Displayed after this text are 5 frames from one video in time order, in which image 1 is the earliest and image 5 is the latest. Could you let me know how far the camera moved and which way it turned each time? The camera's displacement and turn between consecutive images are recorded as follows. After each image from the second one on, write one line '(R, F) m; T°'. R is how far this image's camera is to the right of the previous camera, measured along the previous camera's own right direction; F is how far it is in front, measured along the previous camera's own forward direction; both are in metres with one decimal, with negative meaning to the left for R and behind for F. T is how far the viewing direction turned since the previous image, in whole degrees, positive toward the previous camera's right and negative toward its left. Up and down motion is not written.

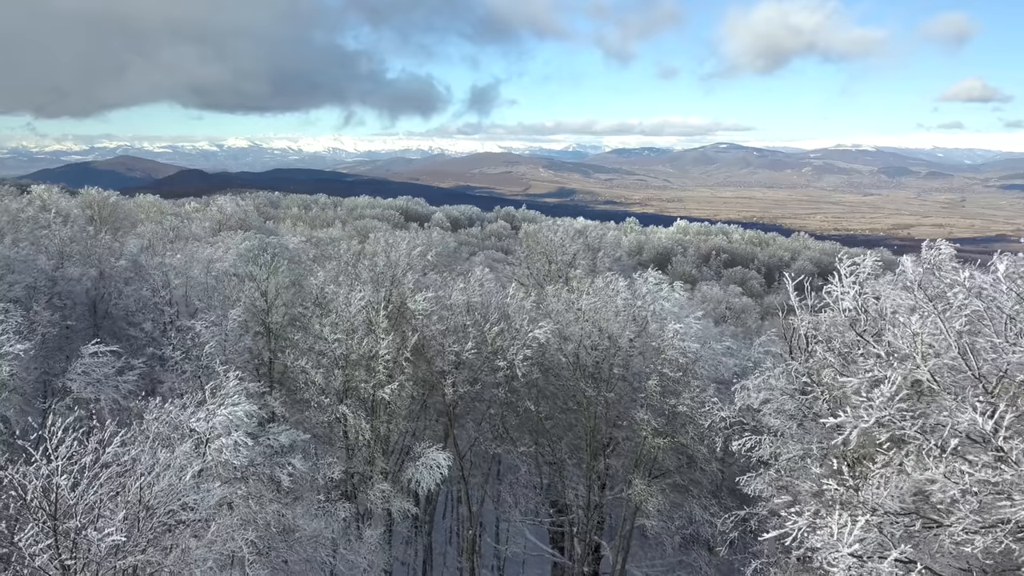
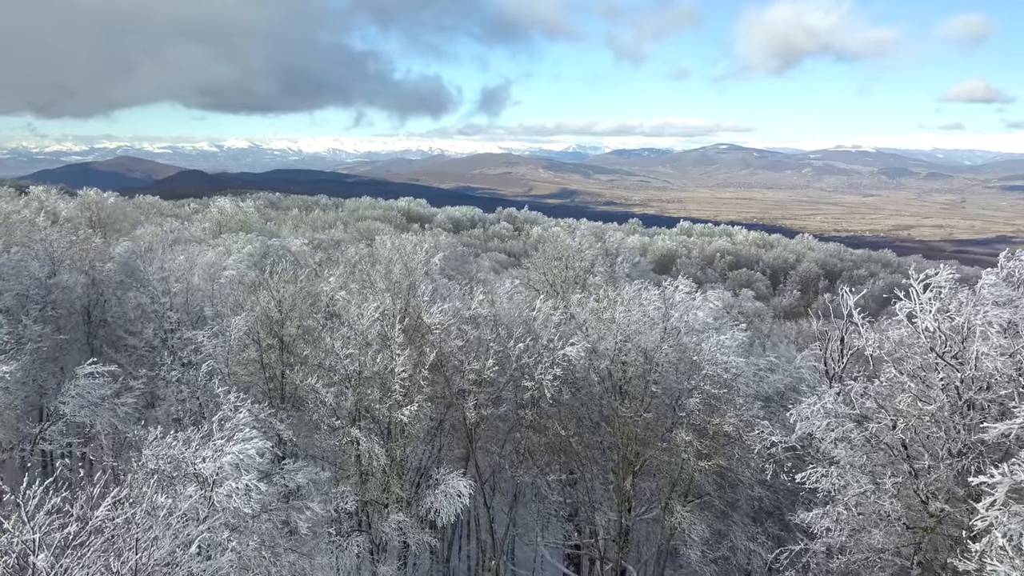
(-1.2, +1.8) m; 0°
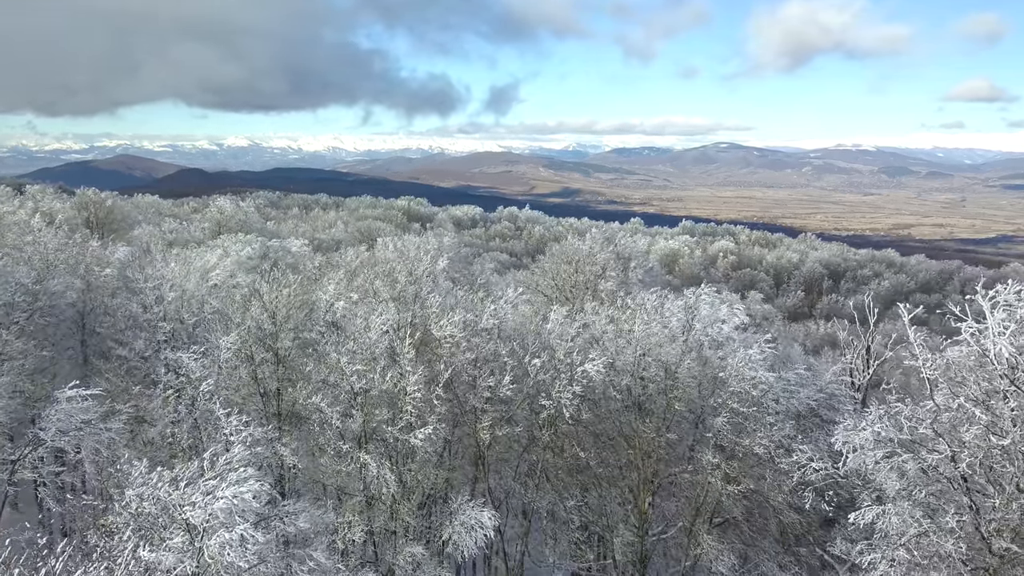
(-0.6, +1.5) m; 0°
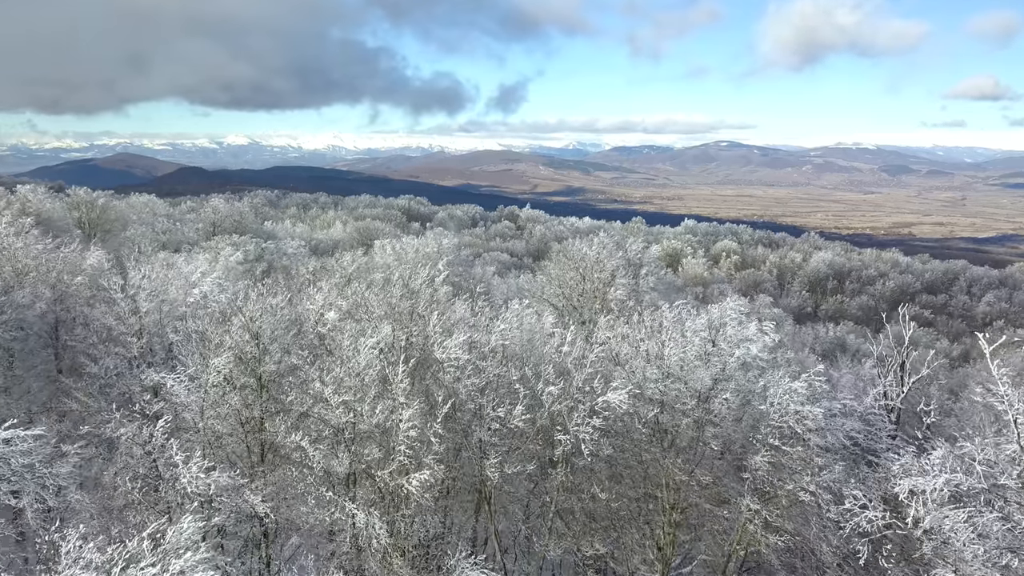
(-0.3, +2.5) m; 0°
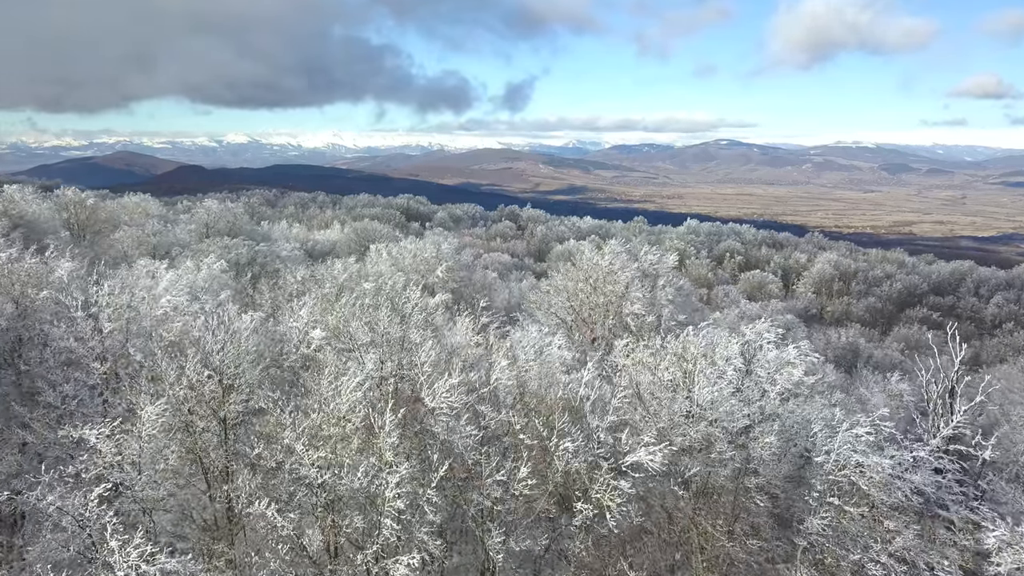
(-0.3, +3.1) m; 0°
